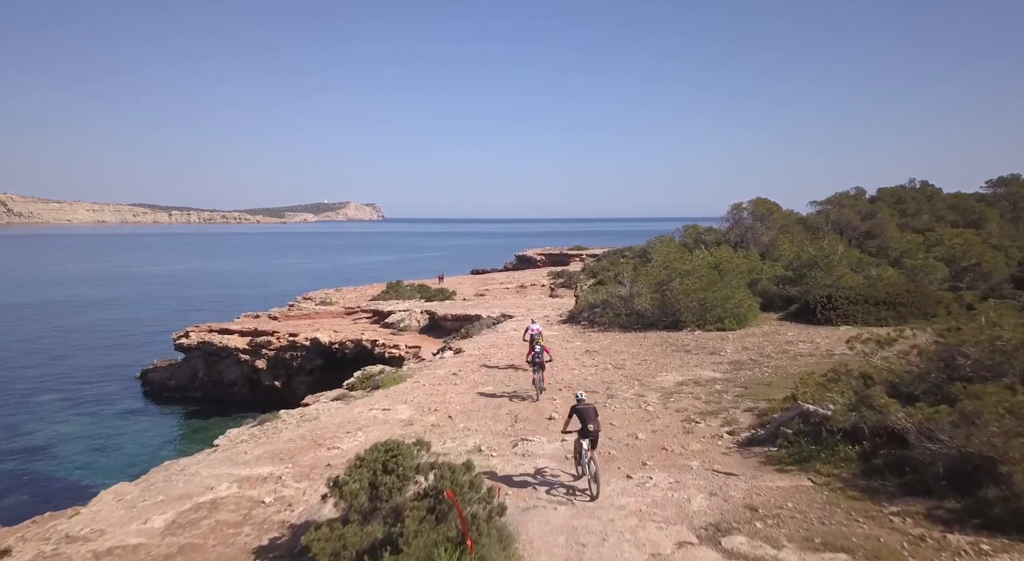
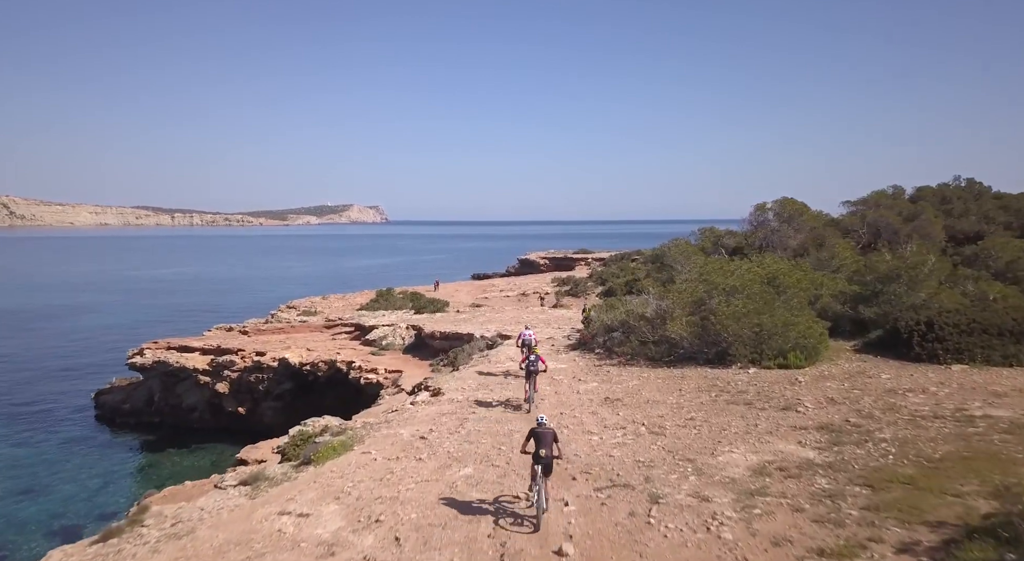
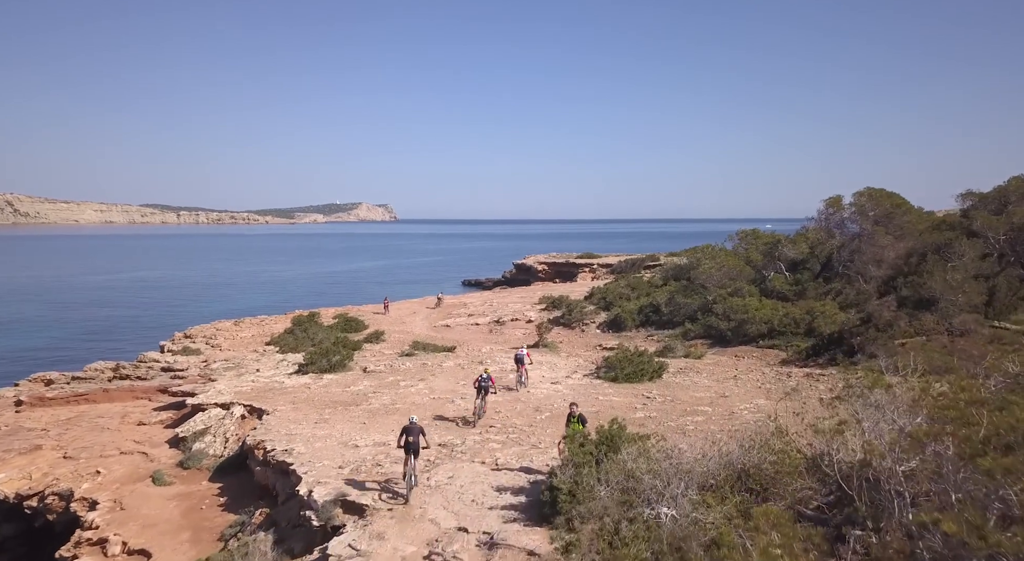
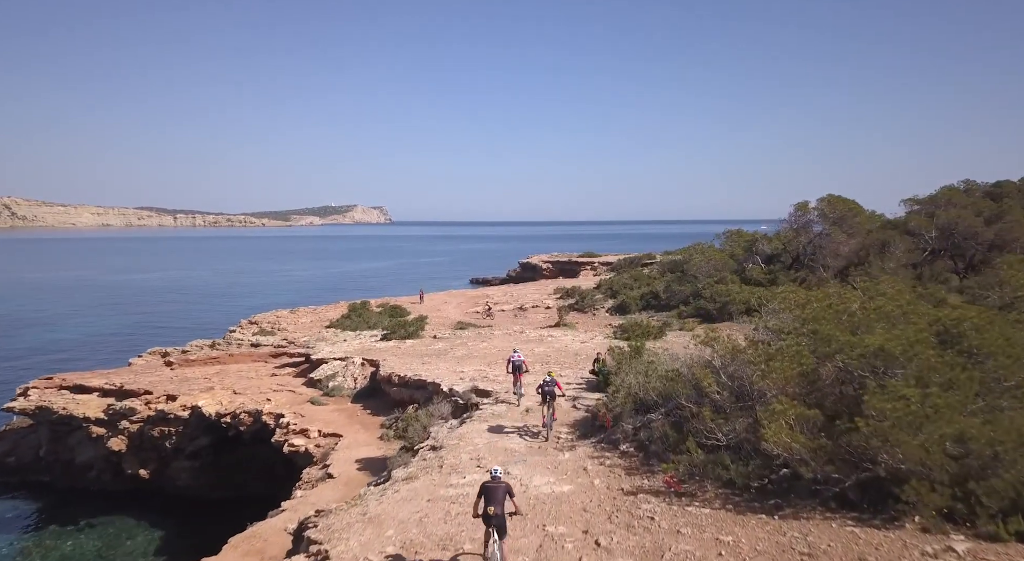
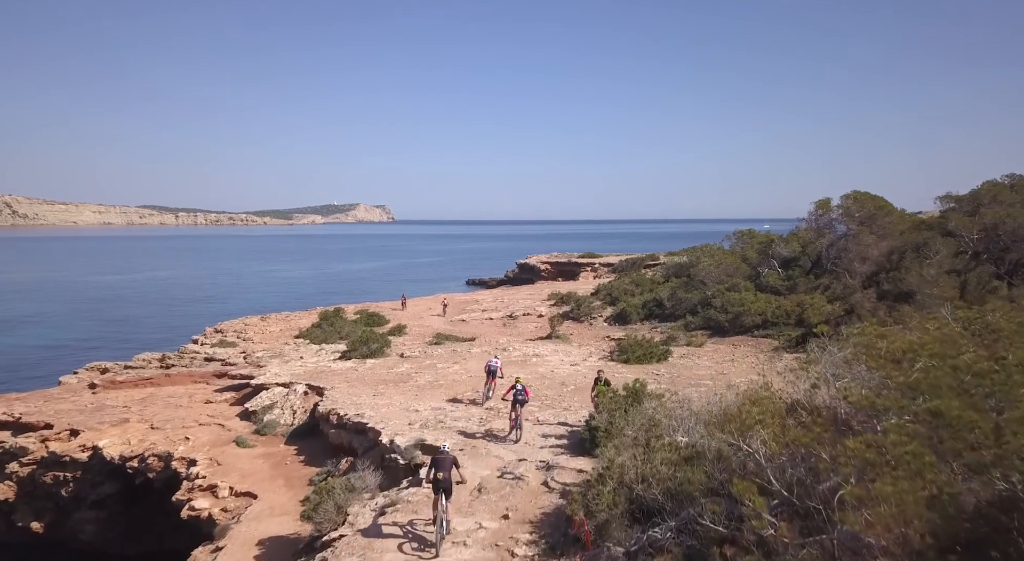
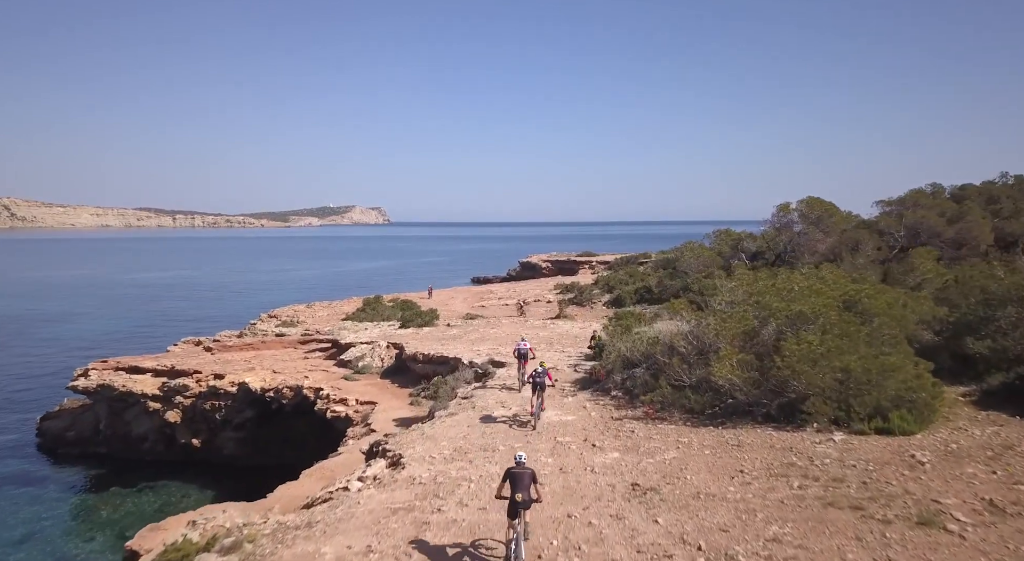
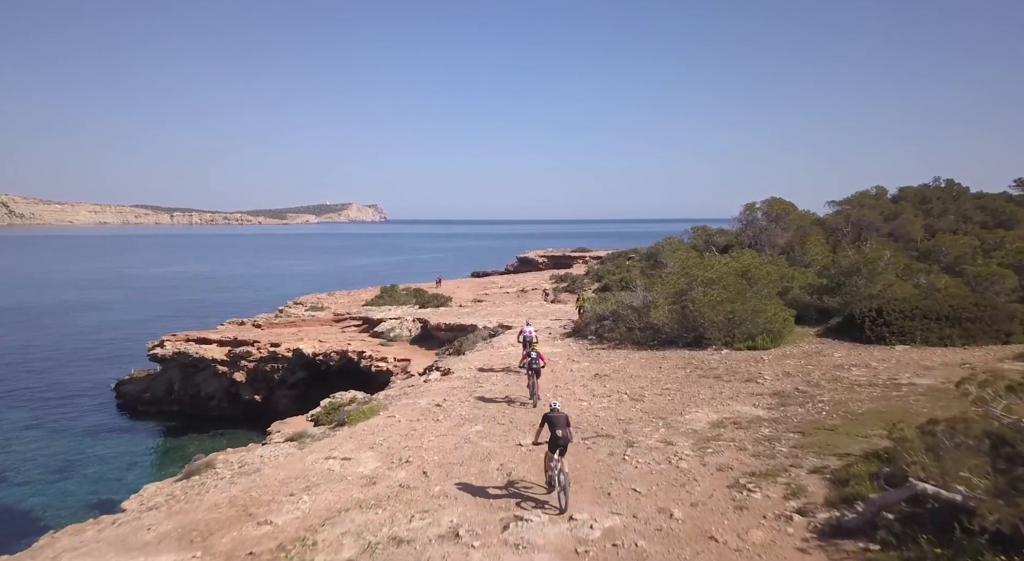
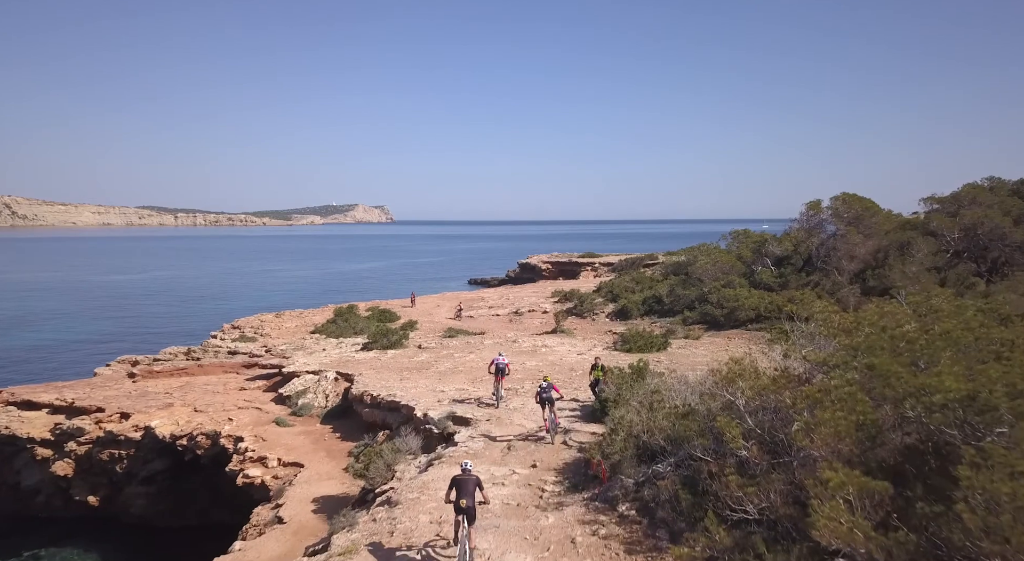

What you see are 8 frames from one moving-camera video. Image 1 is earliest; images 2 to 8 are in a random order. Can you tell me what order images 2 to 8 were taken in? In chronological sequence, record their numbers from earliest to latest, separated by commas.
7, 2, 6, 4, 8, 5, 3
